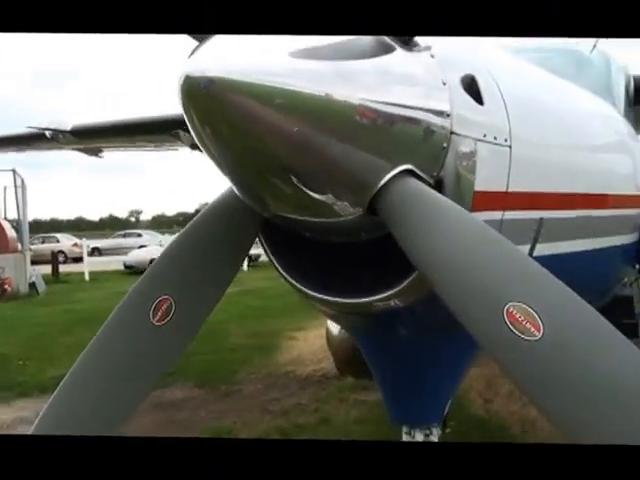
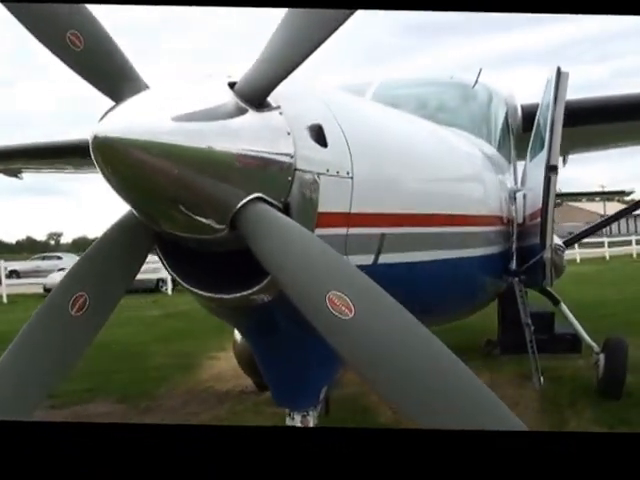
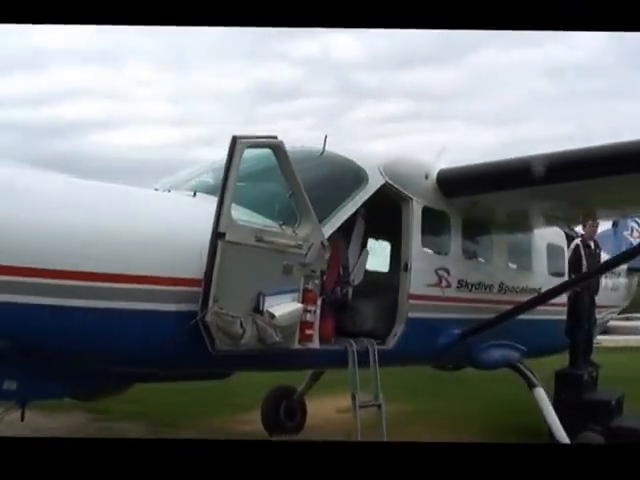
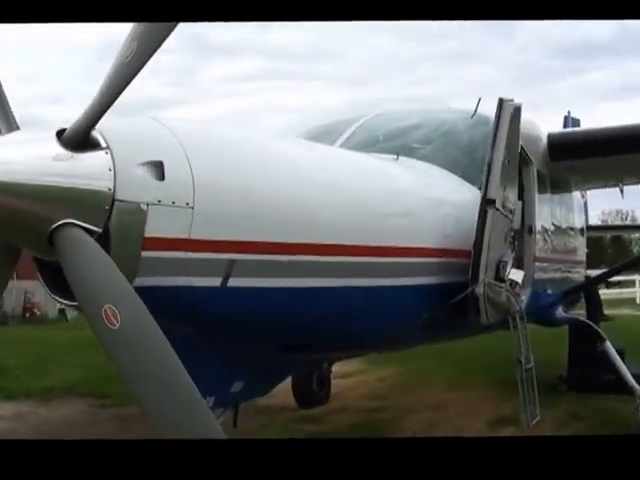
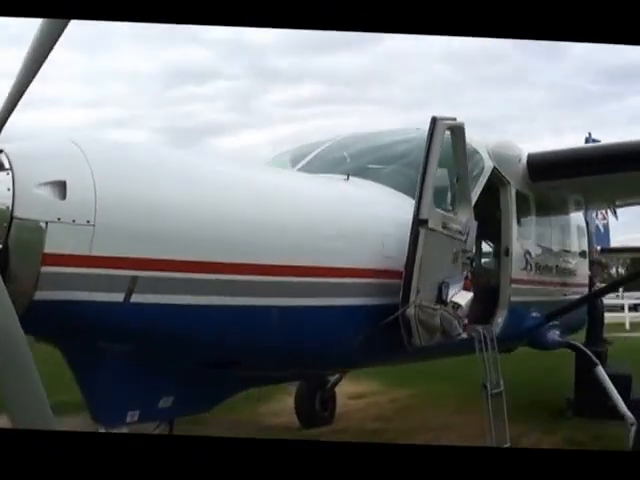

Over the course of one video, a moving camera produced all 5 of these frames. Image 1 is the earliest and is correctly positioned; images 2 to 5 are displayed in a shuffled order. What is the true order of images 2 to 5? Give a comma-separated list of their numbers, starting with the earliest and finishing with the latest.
2, 4, 5, 3
